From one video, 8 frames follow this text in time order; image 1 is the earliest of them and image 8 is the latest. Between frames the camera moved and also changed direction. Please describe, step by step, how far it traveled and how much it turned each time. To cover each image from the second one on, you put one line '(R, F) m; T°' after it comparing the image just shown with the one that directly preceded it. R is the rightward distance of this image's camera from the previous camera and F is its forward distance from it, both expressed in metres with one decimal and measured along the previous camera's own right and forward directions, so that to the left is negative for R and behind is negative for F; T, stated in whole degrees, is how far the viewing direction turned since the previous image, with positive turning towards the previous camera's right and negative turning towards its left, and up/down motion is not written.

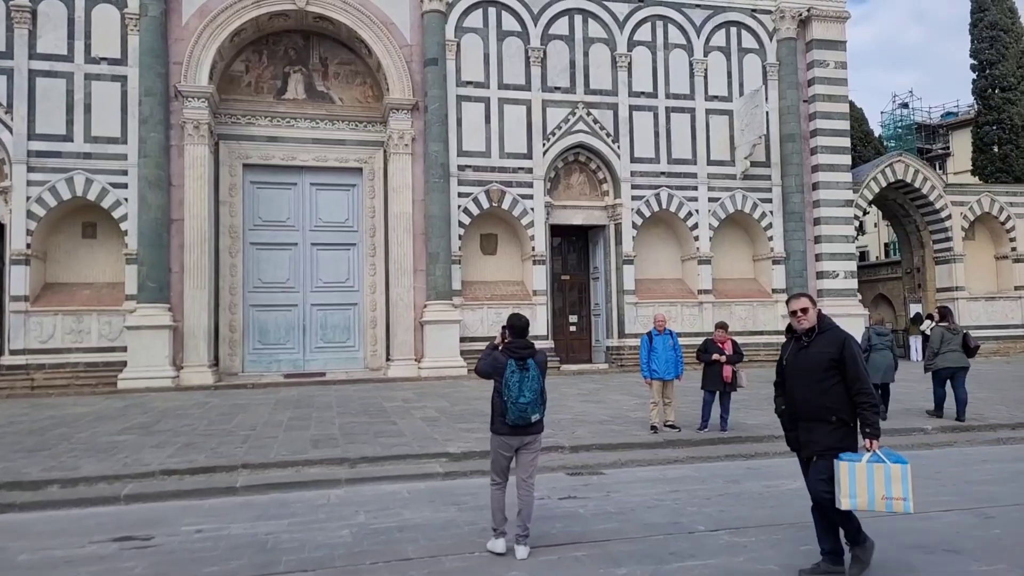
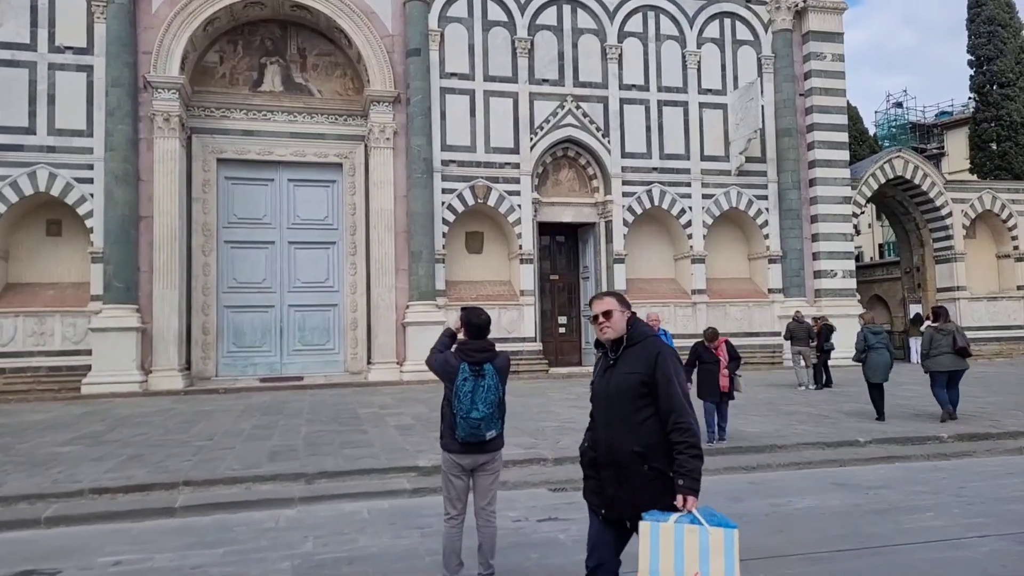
(+0.2, +0.8) m; +1°
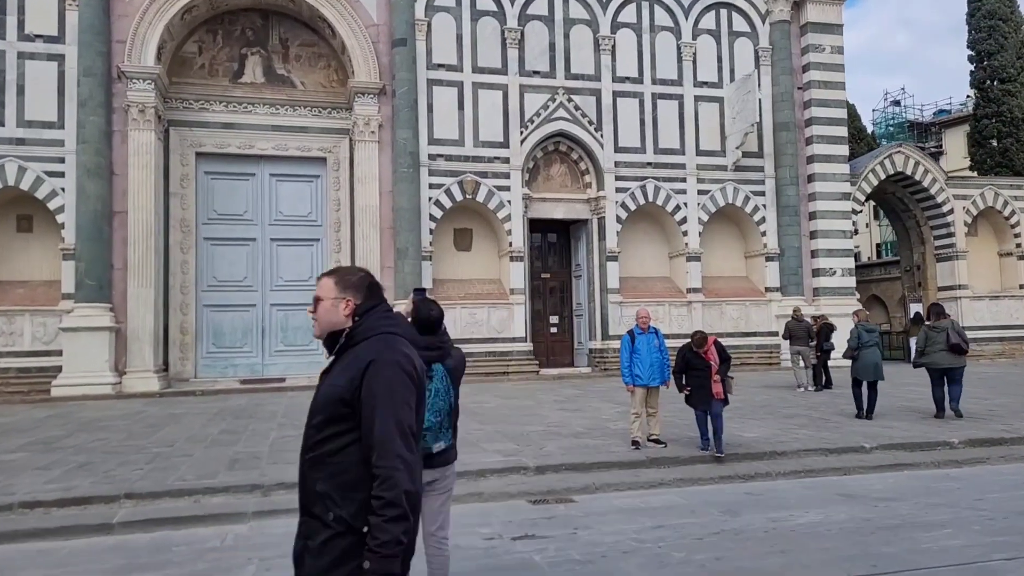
(+0.2, +0.6) m; 0°
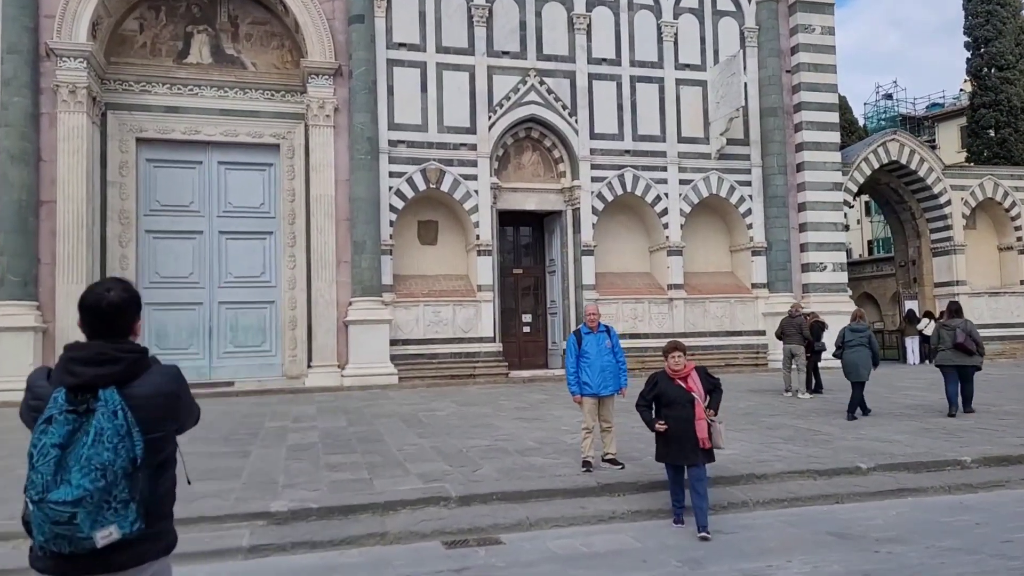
(+0.6, +1.3) m; +1°
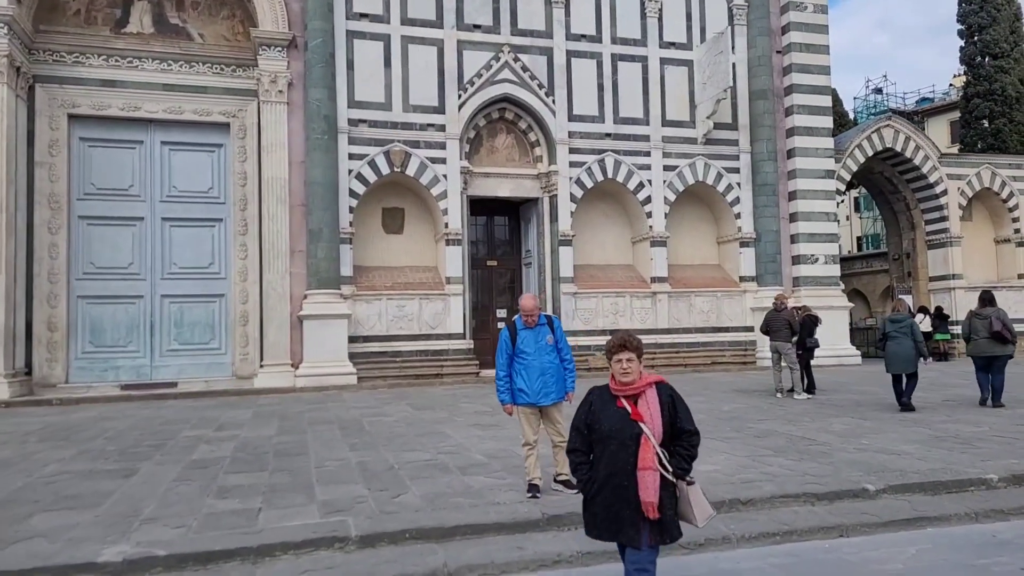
(+0.4, +1.3) m; +1°
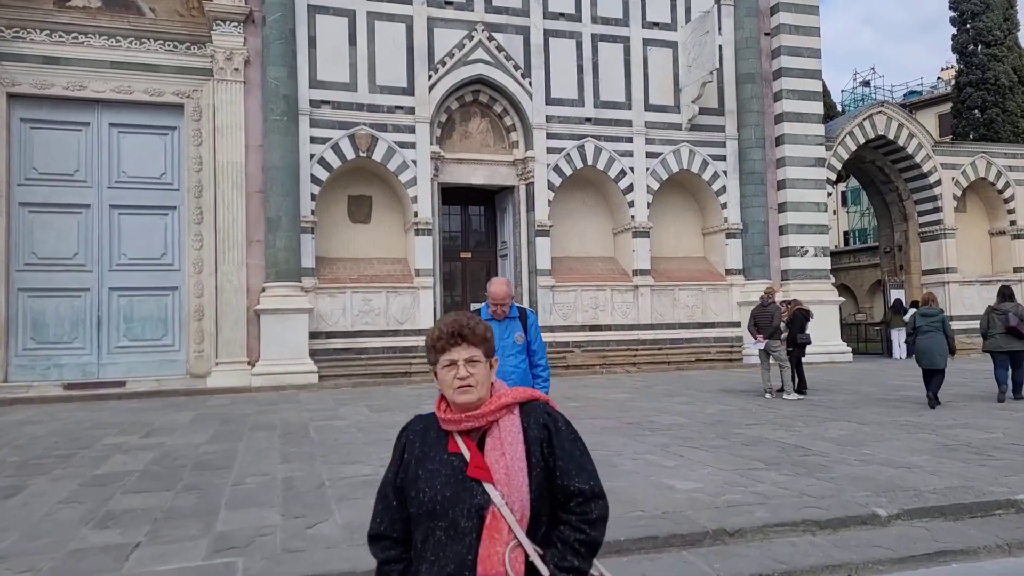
(+0.3, +0.9) m; +1°
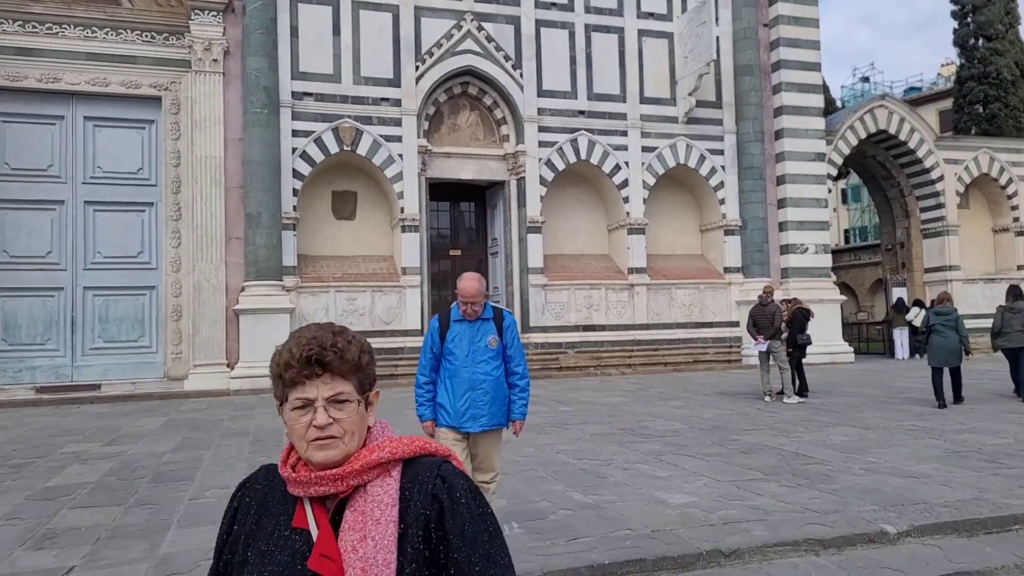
(+0.2, +0.5) m; 0°
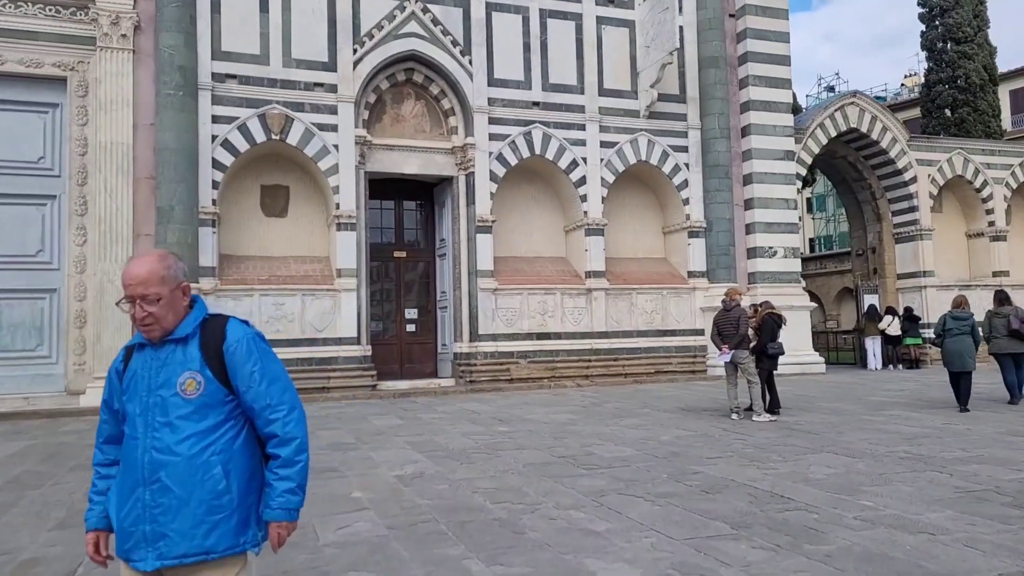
(+0.5, +1.2) m; +2°
